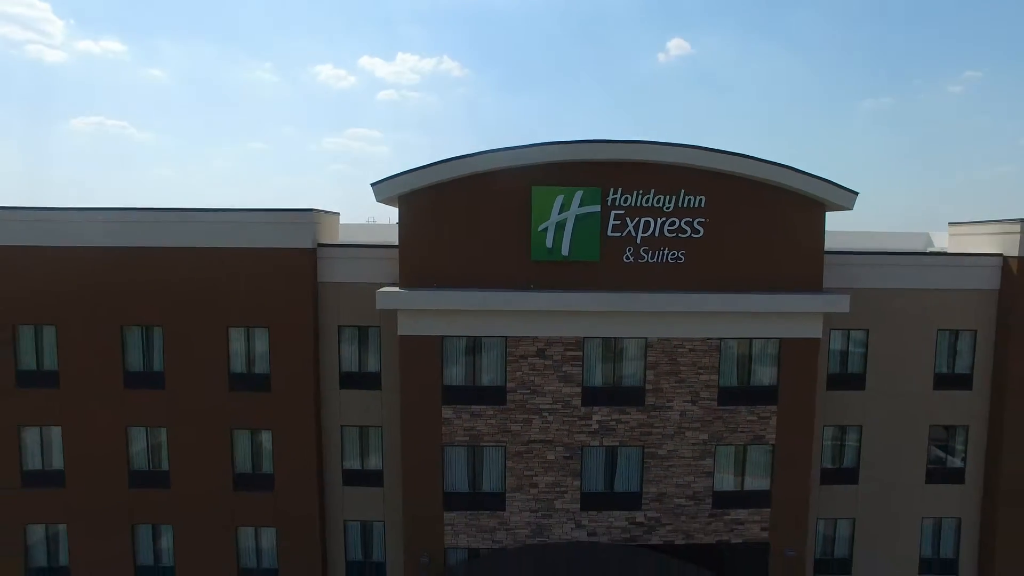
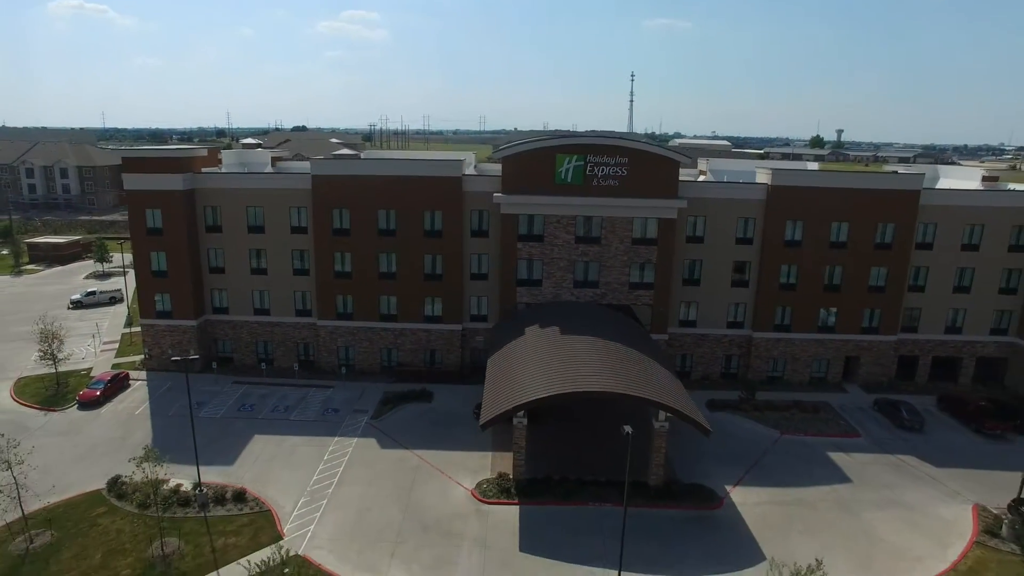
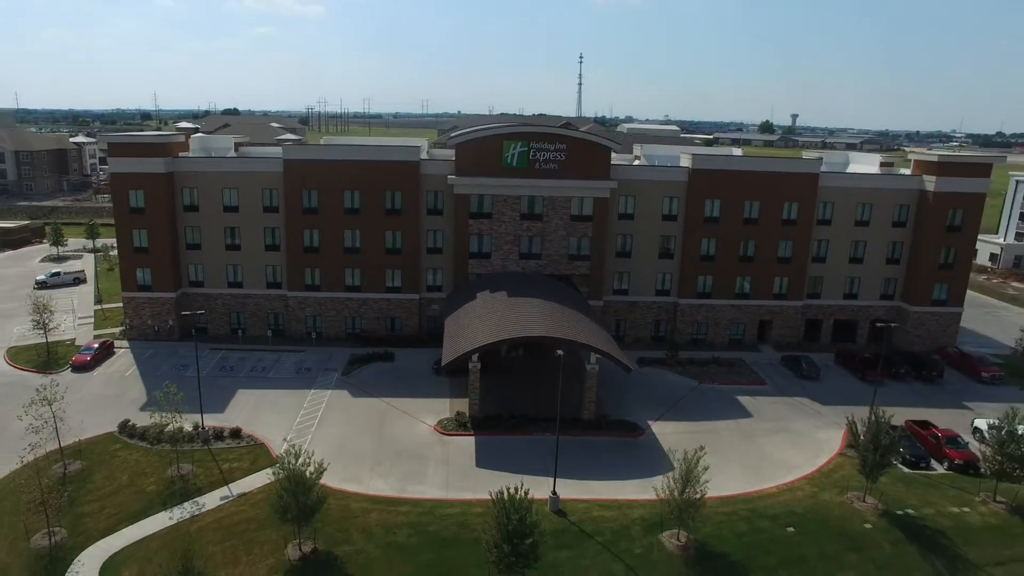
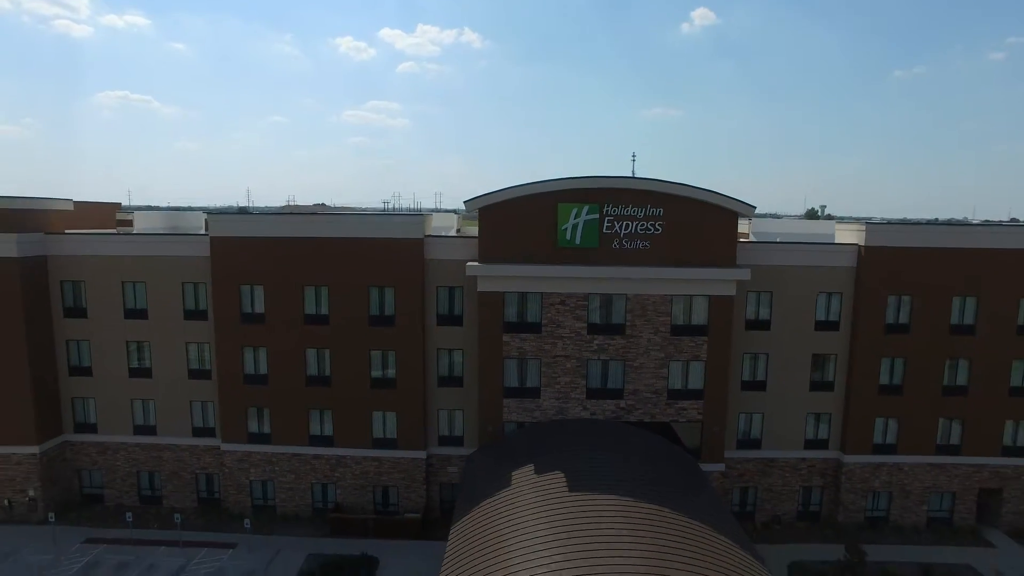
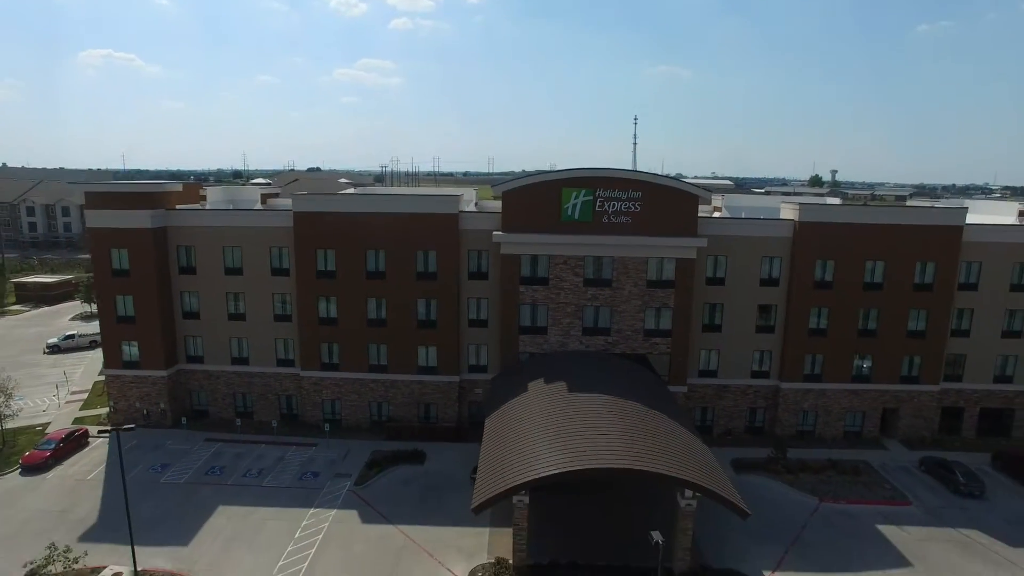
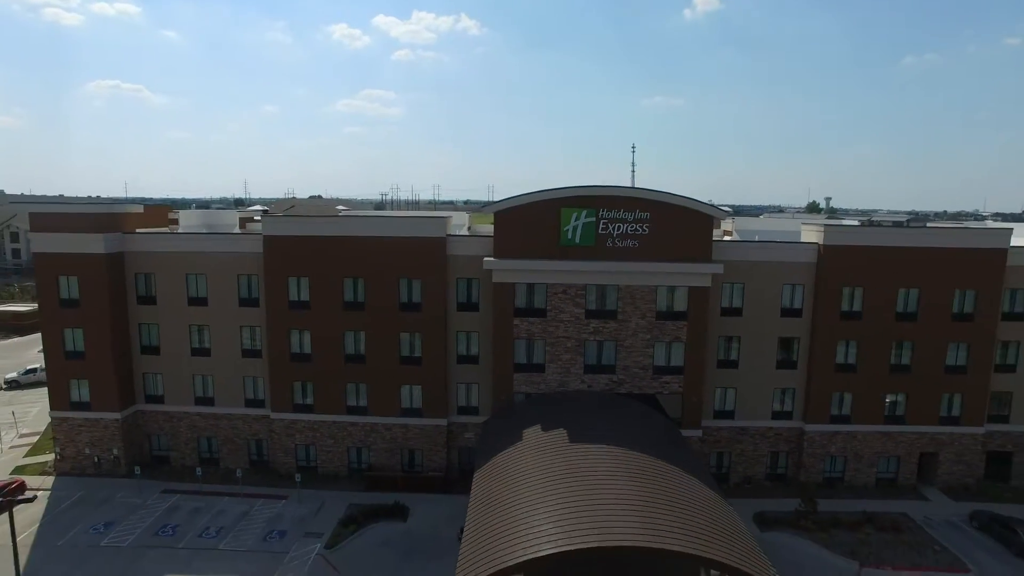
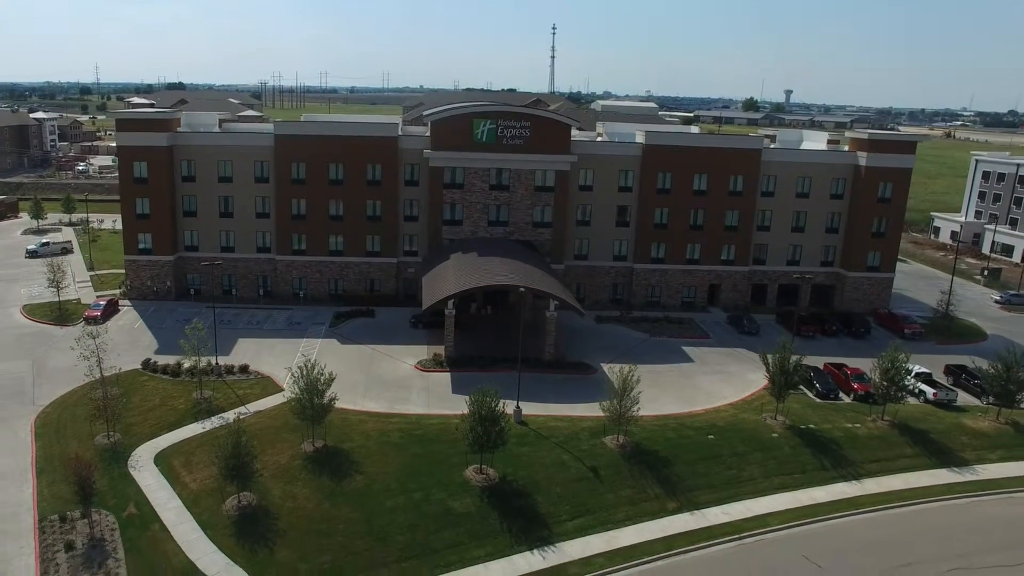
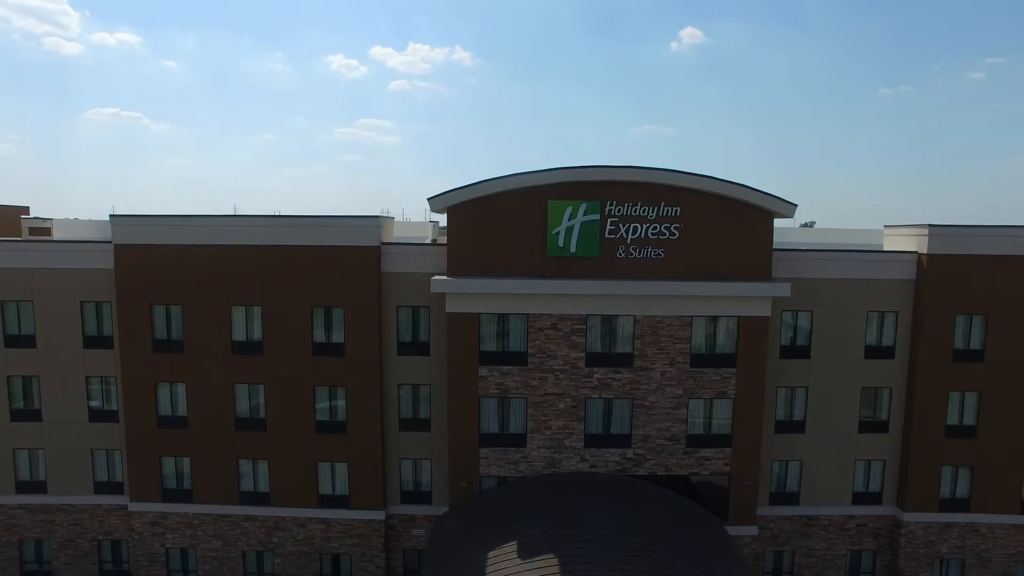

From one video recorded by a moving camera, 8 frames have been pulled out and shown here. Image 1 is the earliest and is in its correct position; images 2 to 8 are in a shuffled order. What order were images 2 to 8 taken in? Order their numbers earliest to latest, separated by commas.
8, 4, 6, 5, 2, 3, 7
